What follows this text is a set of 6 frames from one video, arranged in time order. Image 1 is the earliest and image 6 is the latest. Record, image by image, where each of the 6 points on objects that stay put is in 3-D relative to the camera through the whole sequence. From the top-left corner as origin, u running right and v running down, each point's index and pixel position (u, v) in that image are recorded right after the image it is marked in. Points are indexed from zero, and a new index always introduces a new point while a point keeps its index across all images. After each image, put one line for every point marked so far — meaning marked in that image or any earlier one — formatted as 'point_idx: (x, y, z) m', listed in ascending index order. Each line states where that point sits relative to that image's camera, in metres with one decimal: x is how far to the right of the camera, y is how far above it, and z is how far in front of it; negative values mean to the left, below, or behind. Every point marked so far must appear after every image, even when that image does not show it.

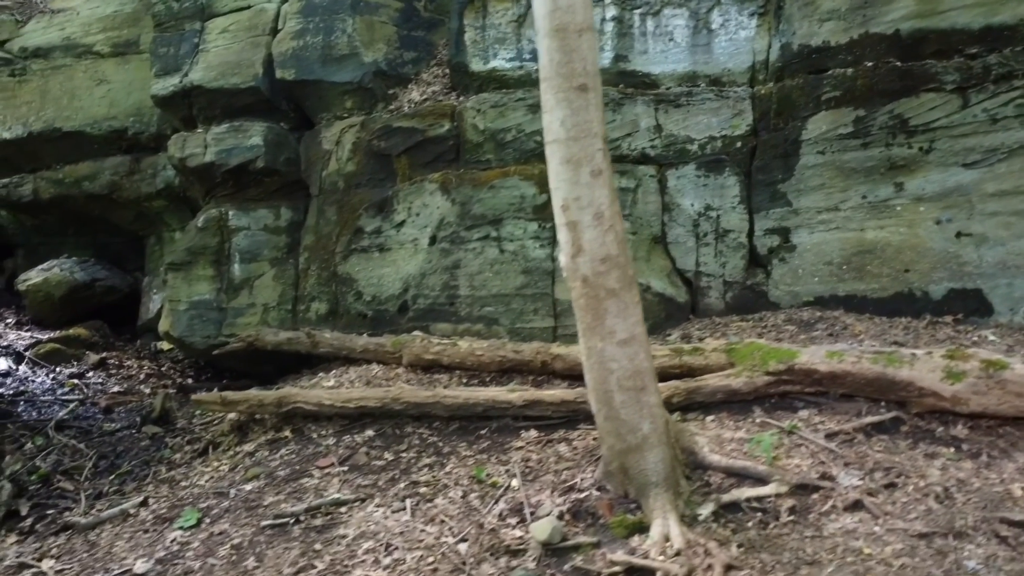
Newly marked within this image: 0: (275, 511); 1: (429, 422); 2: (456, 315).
0: (-1.5, -1.5, +5.4) m
1: (-0.6, -1.0, +6.6) m
2: (-0.5, -0.3, +8.4) m
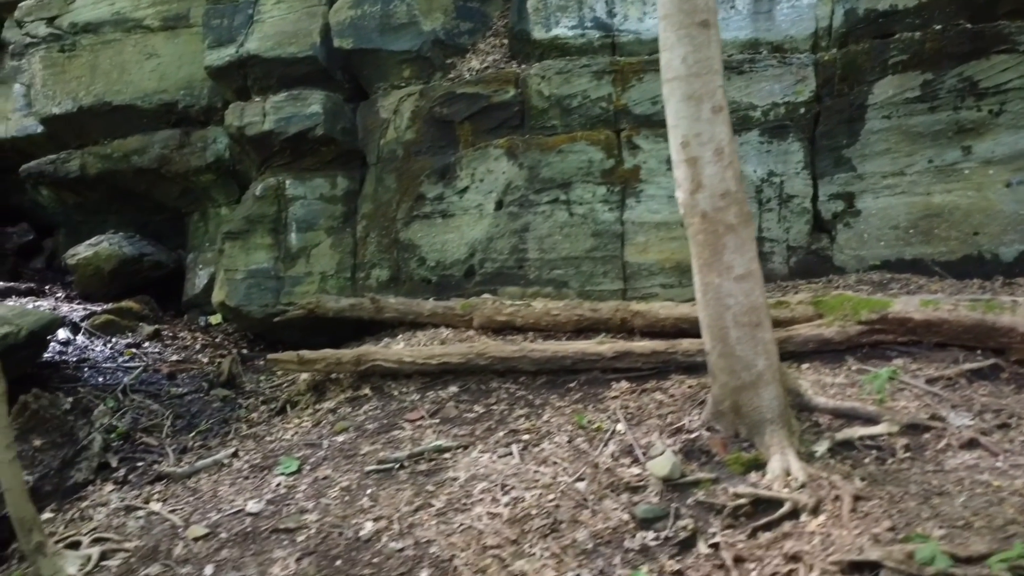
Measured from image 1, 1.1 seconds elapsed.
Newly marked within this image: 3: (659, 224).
0: (-0.9, -1.1, +5.4) m
1: (0.0, -0.7, +6.6) m
2: (+0.2, +0.1, +8.4) m
3: (+1.4, +0.6, +8.2) m
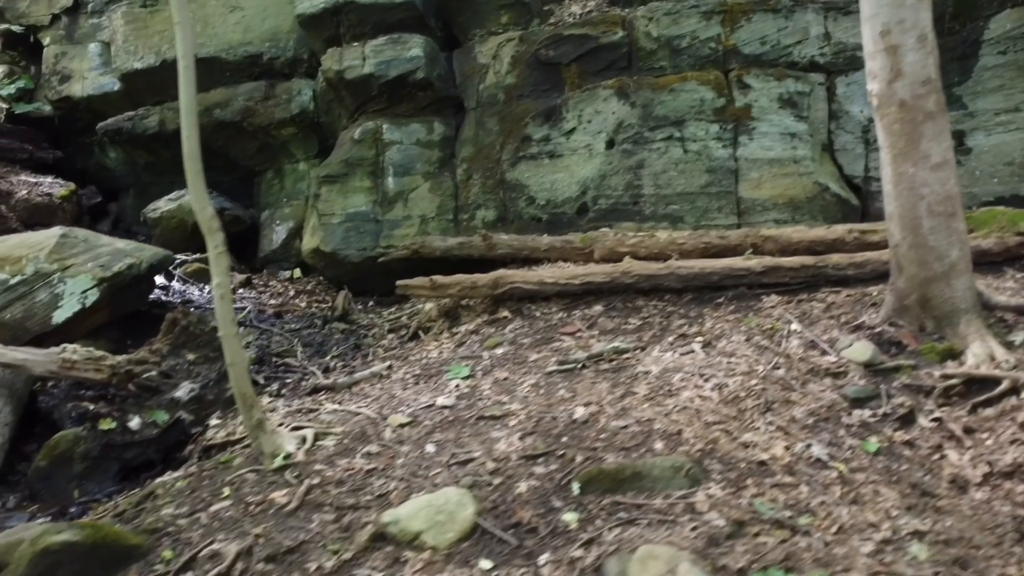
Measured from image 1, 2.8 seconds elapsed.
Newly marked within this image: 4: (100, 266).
0: (+0.3, -0.5, +5.5) m
1: (+1.2, -0.1, +6.6) m
2: (+1.3, +0.7, +8.4) m
3: (+2.6, +1.3, +8.3) m
4: (-3.7, +0.2, +7.5) m
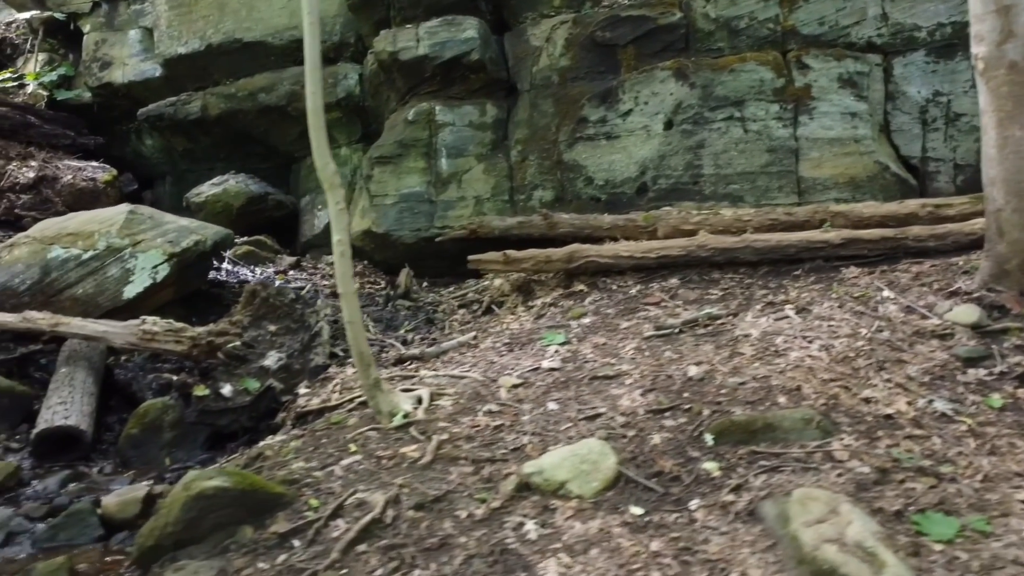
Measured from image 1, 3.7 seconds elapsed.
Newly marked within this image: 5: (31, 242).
0: (+0.9, -0.3, +5.5) m
1: (+1.8, +0.2, +6.6) m
2: (+1.9, +0.9, +8.4) m
3: (+3.2, +1.5, +8.3) m
4: (-3.1, +0.4, +7.5) m
5: (-4.2, +0.4, +7.3) m
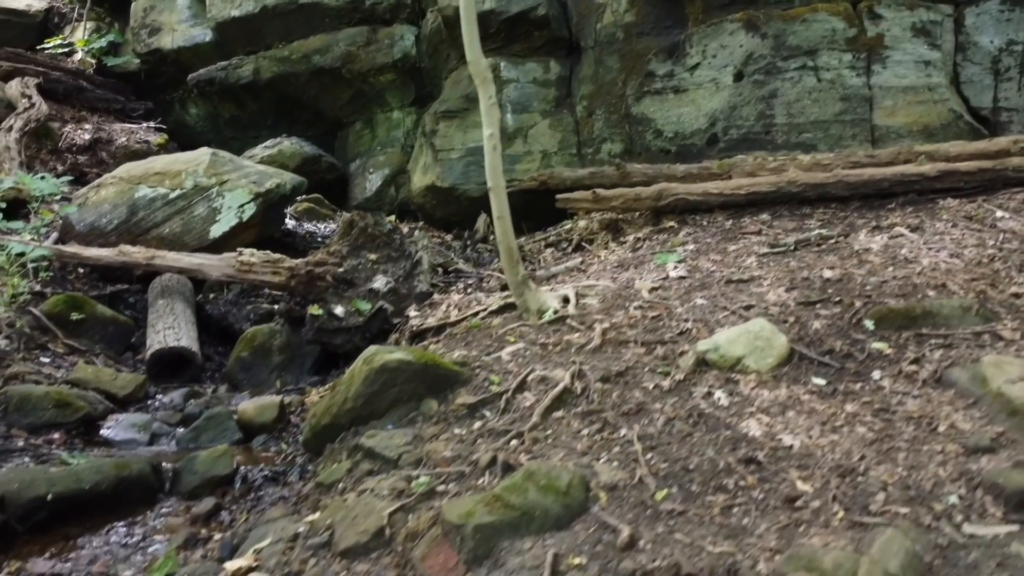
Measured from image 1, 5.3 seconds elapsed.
0: (+1.6, +0.3, +5.5) m
1: (+2.5, +0.7, +6.7) m
2: (+2.6, +1.5, +8.5) m
3: (+3.9, +2.0, +8.3) m
4: (-2.3, +0.9, +7.5) m
5: (-3.5, +0.9, +7.4) m
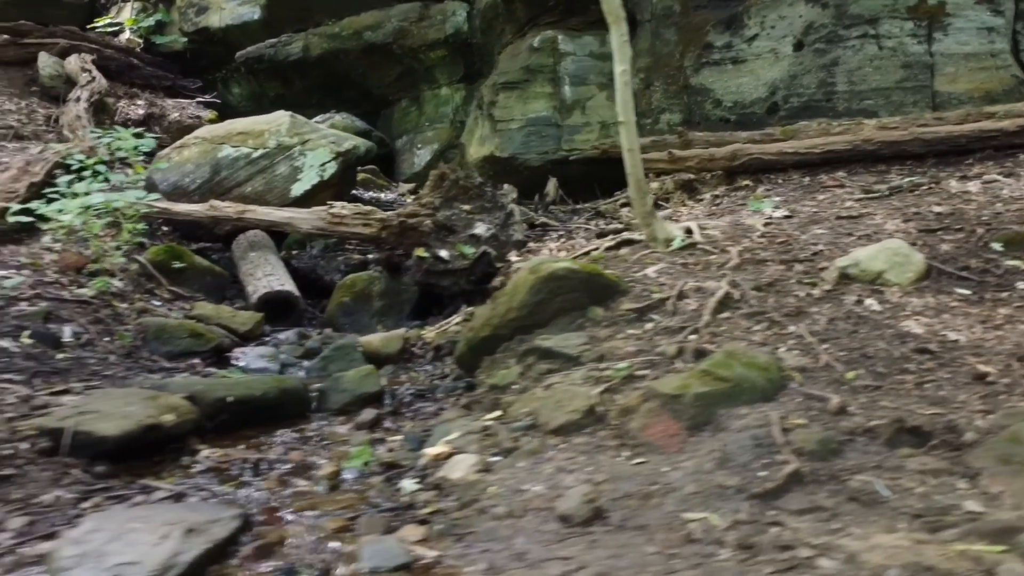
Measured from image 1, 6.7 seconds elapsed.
0: (+2.3, +0.6, +5.6) m
1: (+3.2, +1.0, +6.8) m
2: (+3.3, +1.8, +8.6) m
3: (+4.6, +2.4, +8.4) m
4: (-1.7, +1.3, +7.7) m
5: (-2.8, +1.3, +7.5) m
